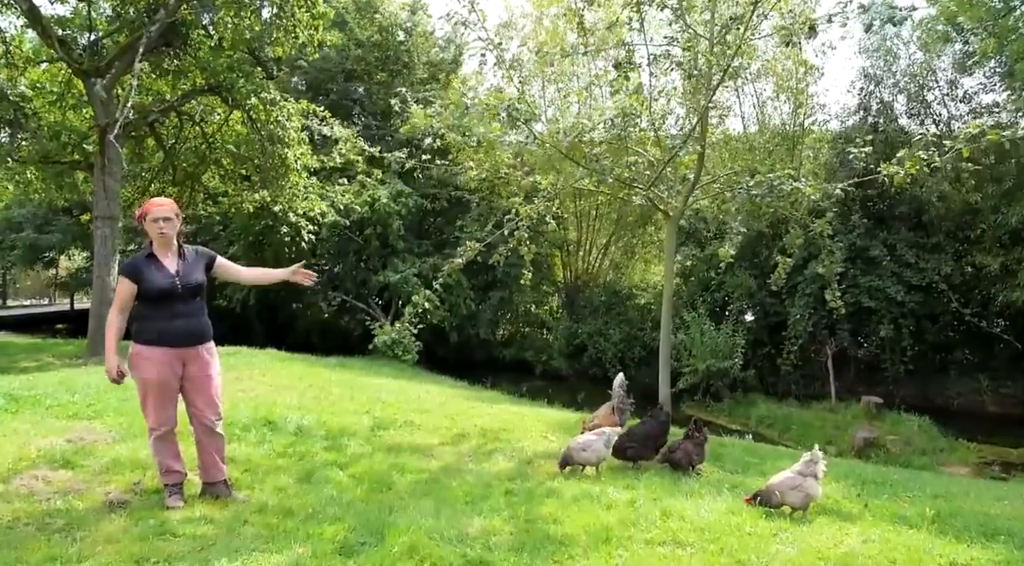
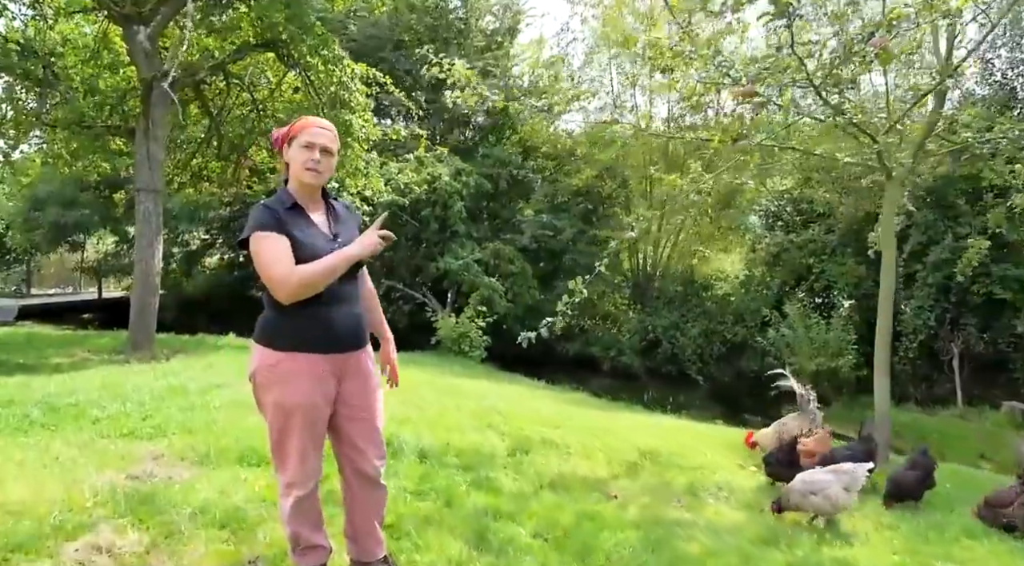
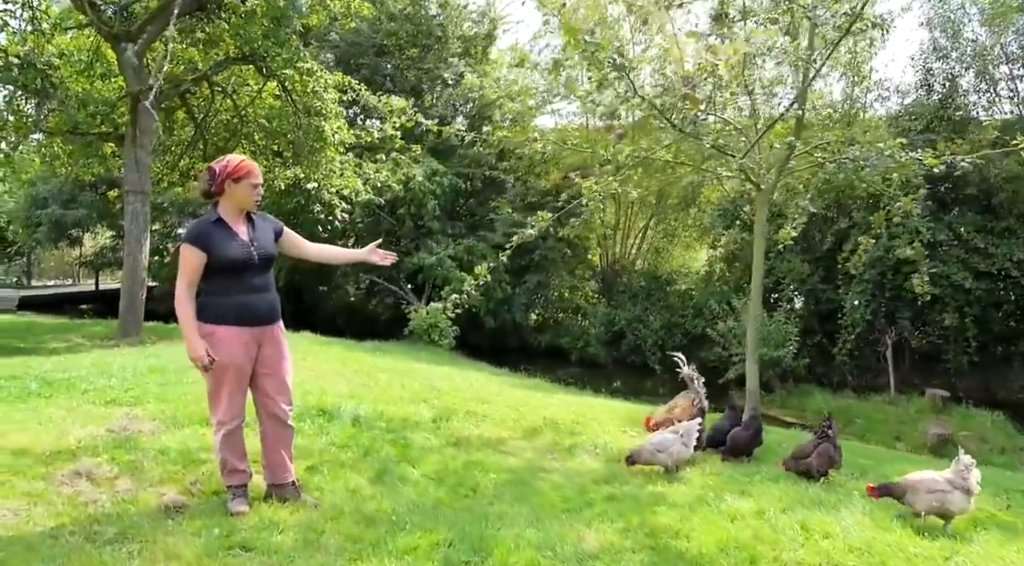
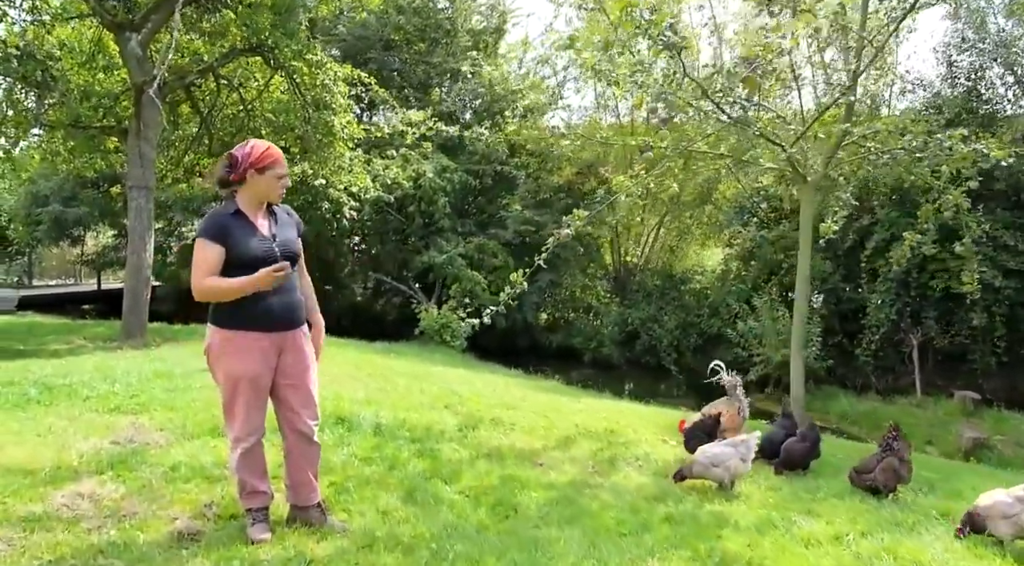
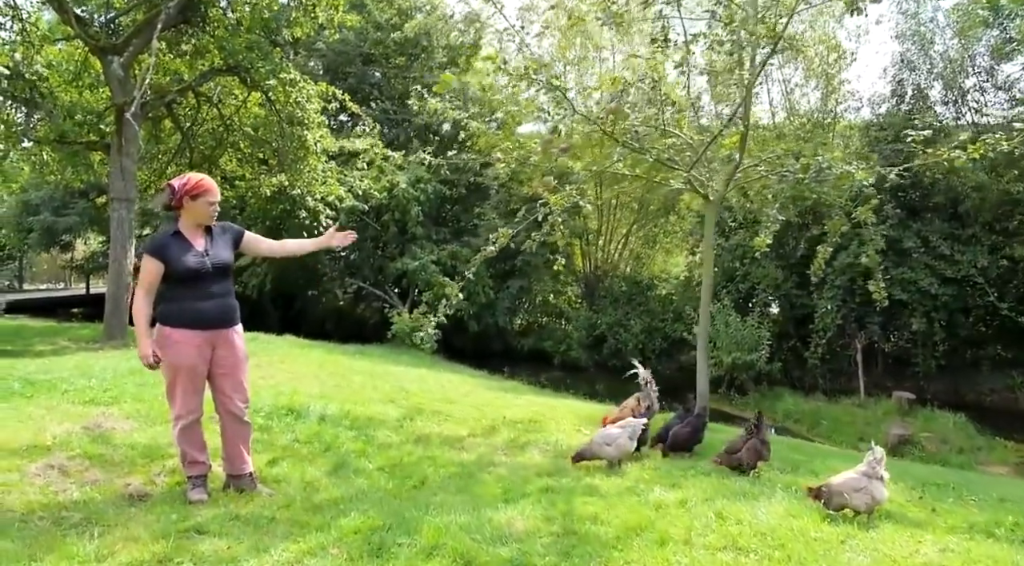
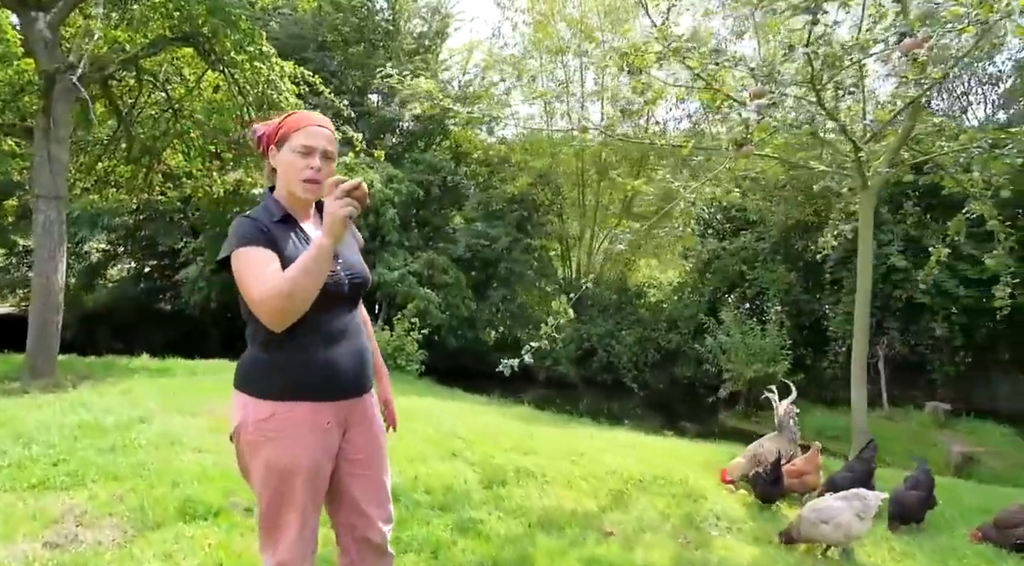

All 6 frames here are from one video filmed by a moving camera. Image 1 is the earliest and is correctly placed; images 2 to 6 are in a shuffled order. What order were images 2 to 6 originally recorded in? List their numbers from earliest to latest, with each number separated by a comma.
5, 3, 4, 2, 6
